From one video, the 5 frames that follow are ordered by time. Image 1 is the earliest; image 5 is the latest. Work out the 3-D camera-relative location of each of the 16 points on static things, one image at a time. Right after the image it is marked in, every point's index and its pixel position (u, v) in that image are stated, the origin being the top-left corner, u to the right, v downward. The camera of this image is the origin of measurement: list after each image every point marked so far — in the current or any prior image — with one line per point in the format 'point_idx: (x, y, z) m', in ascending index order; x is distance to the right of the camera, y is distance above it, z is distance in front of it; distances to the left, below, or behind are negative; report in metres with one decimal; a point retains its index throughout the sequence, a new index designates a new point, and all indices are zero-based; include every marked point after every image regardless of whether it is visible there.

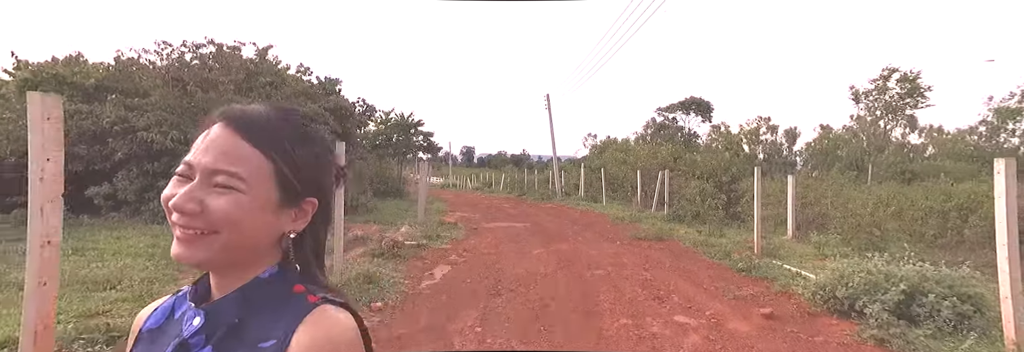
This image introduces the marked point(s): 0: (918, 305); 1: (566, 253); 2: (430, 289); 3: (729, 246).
0: (+4.5, -1.4, +4.7) m
1: (+1.2, -1.7, +9.4) m
2: (-1.2, -1.7, +6.5) m
3: (+4.9, -1.6, +9.7) m
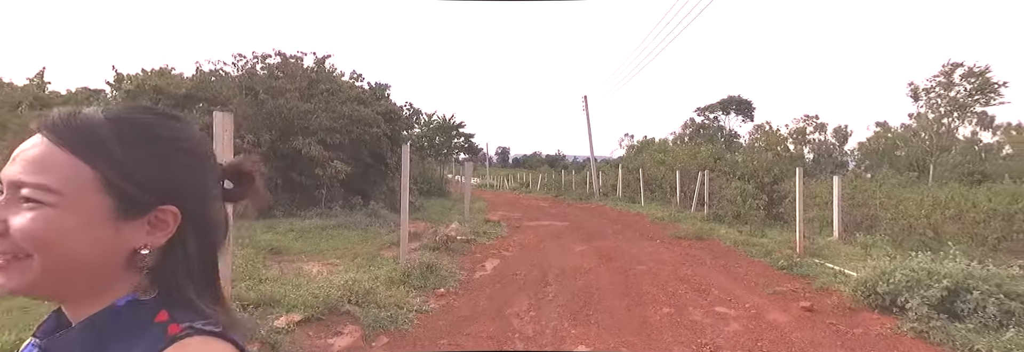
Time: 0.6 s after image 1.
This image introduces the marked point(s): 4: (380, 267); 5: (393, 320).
0: (+5.1, -1.4, +4.9) m
1: (+2.2, -1.7, +9.8) m
2: (-0.4, -1.7, +7.1) m
3: (+6.0, -1.6, +9.8) m
4: (-2.1, -1.5, +6.7) m
5: (-1.3, -1.6, +4.6) m
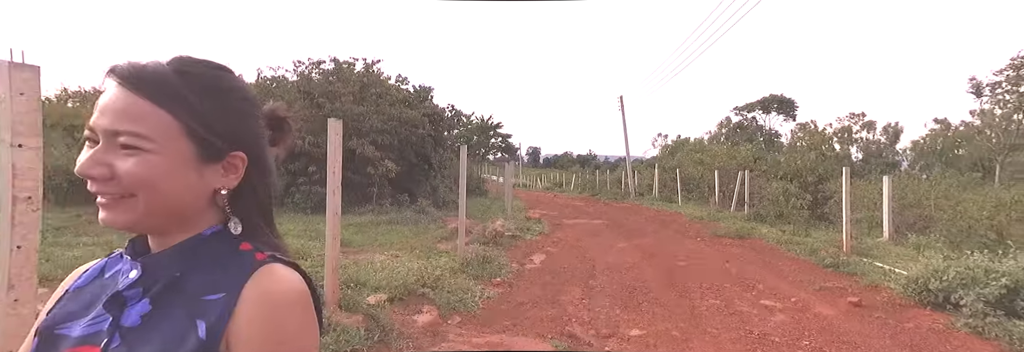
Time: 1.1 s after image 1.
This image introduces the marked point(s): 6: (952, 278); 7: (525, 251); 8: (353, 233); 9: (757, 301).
0: (+5.8, -1.4, +4.9) m
1: (+3.2, -1.7, +10.1) m
2: (+0.4, -1.7, +7.5) m
3: (+7.0, -1.6, +9.8) m
4: (-1.3, -1.4, +7.3) m
5: (-0.6, -1.5, +5.1) m
6: (+5.6, -1.3, +5.5) m
7: (+0.3, -1.6, +9.1) m
8: (-3.7, -1.3, +9.9) m
9: (+3.4, -1.7, +5.9) m
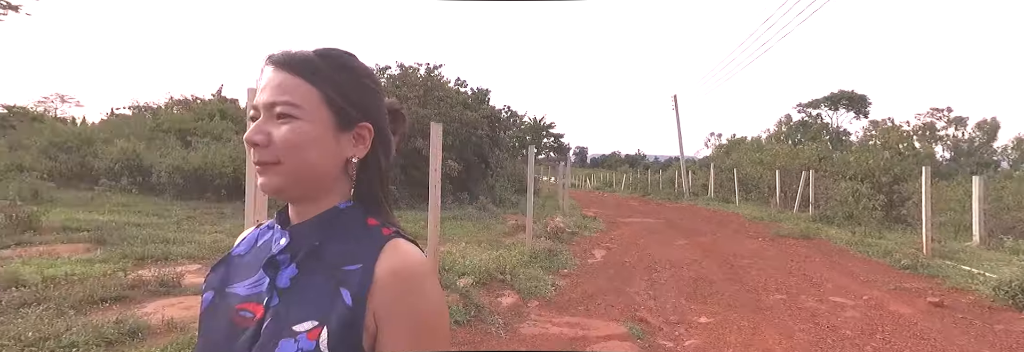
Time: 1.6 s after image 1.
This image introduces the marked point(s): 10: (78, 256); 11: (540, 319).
0: (+6.7, -1.4, +4.8) m
1: (+4.7, -1.7, +10.1) m
2: (+1.6, -1.6, +7.9) m
3: (+8.4, -1.6, +9.4) m
4: (-0.1, -1.4, +7.9) m
5: (+0.3, -1.5, +5.6) m
6: (+6.5, -1.3, +5.4) m
7: (+1.6, -1.6, +9.5) m
8: (-2.2, -1.3, +10.7) m
9: (+4.4, -1.7, +6.0) m
10: (-5.7, -1.0, +5.6) m
11: (+0.3, -1.6, +4.7) m
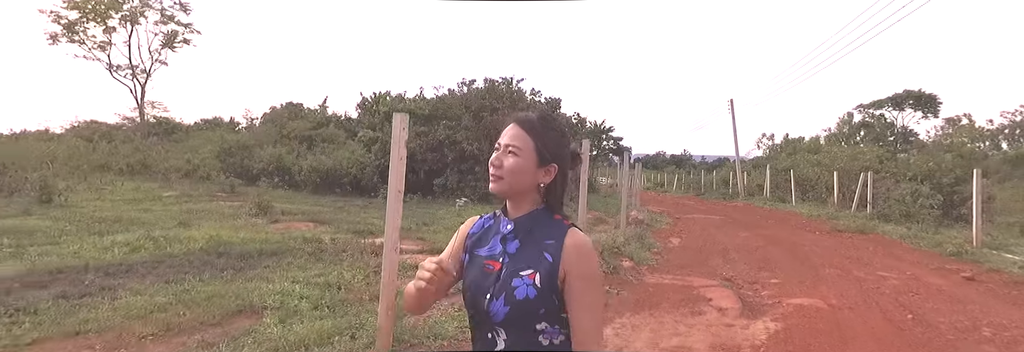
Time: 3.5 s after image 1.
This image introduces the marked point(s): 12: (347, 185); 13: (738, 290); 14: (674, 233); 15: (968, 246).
0: (+8.6, -1.4, +6.1) m
1: (+7.1, -1.7, +11.6) m
2: (+3.8, -1.6, +9.7) m
3: (+10.7, -1.6, +10.6) m
4: (+2.1, -1.4, +9.8) m
5: (+2.3, -1.5, +7.6) m
6: (+8.5, -1.3, +6.7) m
7: (+4.0, -1.6, +11.3) m
8: (+0.2, -1.3, +12.8) m
9: (+6.4, -1.7, +7.5) m
10: (-3.7, -1.0, +8.1) m
11: (+2.2, -1.5, +6.6) m
12: (-6.1, -0.3, +15.8) m
13: (+3.3, -1.6, +6.2) m
14: (+4.5, -1.6, +12.0) m
15: (+10.1, -1.6, +9.5) m
